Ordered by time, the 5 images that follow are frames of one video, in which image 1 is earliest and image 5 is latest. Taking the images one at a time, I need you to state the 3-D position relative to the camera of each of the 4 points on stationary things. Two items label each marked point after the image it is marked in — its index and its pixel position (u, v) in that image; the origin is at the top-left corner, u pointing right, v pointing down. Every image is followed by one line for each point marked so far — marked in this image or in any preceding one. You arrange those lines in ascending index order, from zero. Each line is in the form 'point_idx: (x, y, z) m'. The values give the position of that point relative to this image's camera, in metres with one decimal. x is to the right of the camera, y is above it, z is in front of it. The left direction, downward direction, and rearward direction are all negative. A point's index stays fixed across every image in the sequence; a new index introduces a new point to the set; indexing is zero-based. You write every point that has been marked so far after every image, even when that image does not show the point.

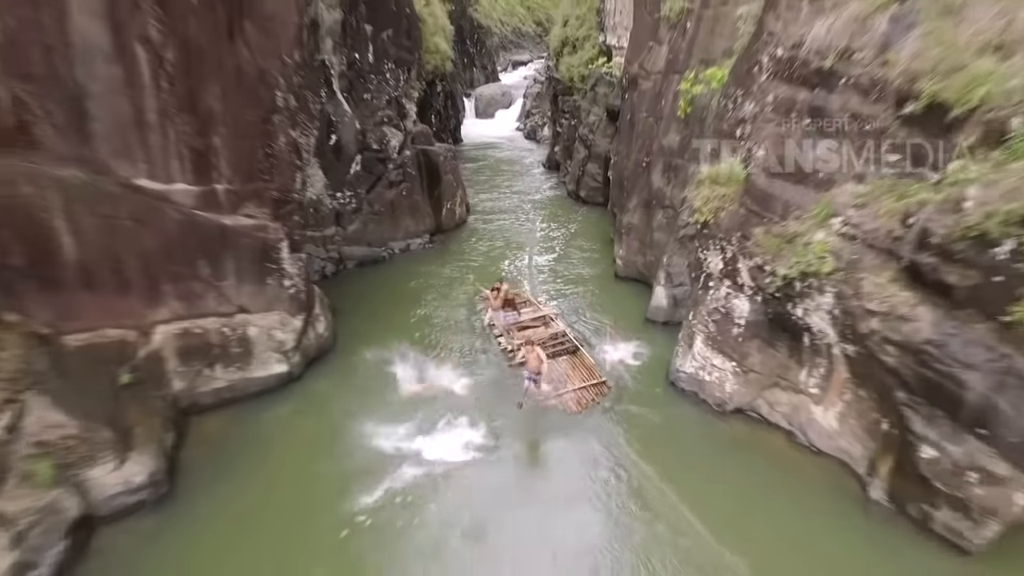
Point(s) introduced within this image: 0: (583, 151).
0: (+2.1, +4.2, +18.4) m
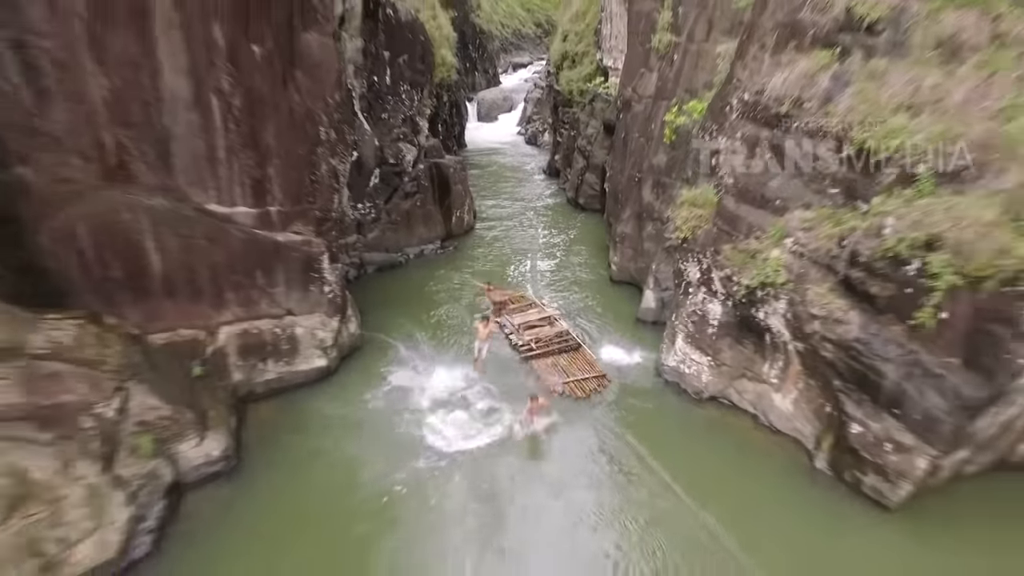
0: (+2.2, +4.1, +19.8) m
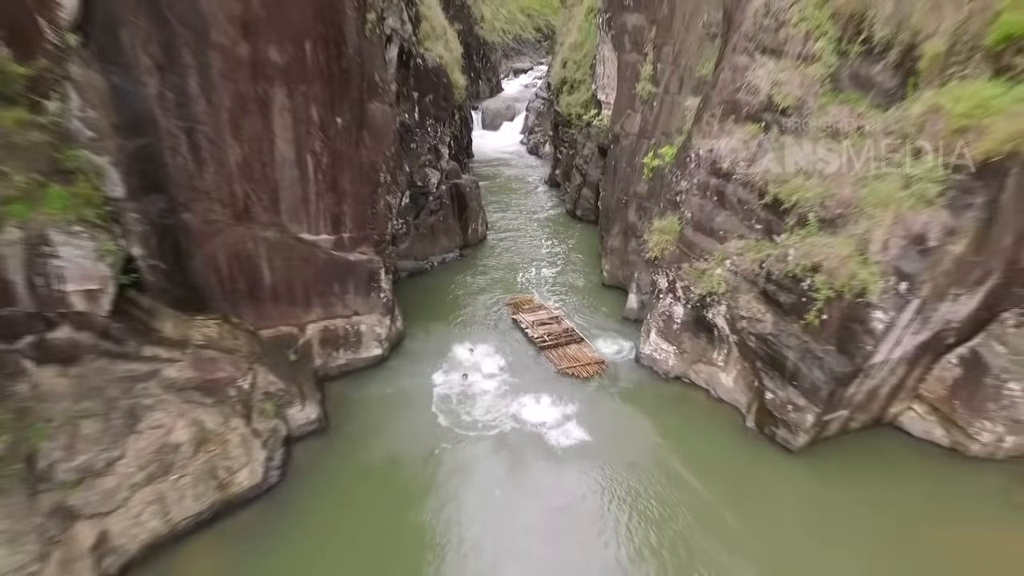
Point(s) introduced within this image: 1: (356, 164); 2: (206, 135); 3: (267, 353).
0: (+2.5, +4.1, +22.8) m
1: (-3.0, +2.4, +11.7) m
2: (-5.0, +2.5, +10.0) m
3: (-4.5, -1.2, +11.1) m
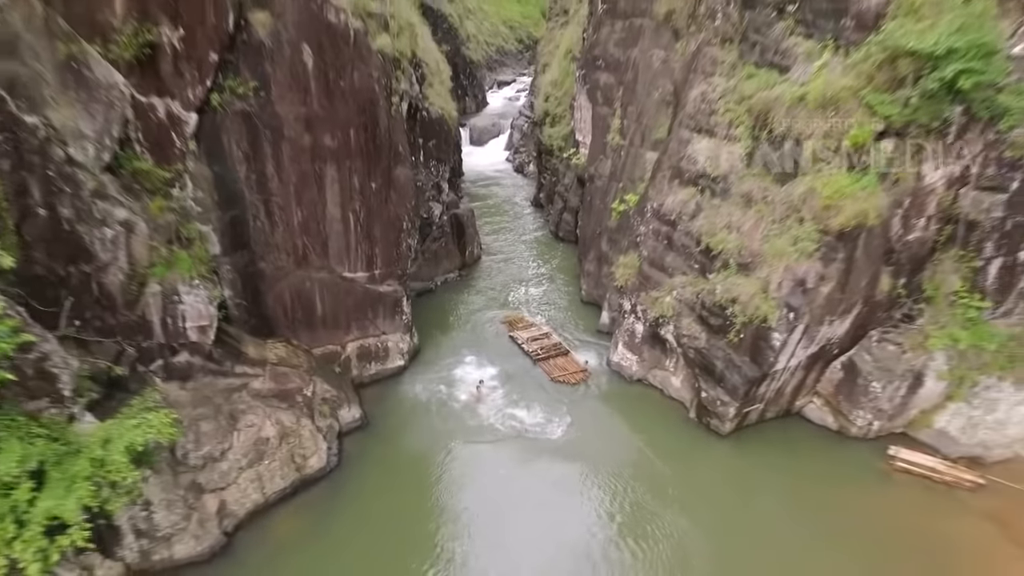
0: (+2.1, +3.6, +26.1) m
1: (-3.1, +1.8, +14.9) m
2: (-5.0, +1.8, +13.1) m
3: (-4.5, -1.8, +14.3) m
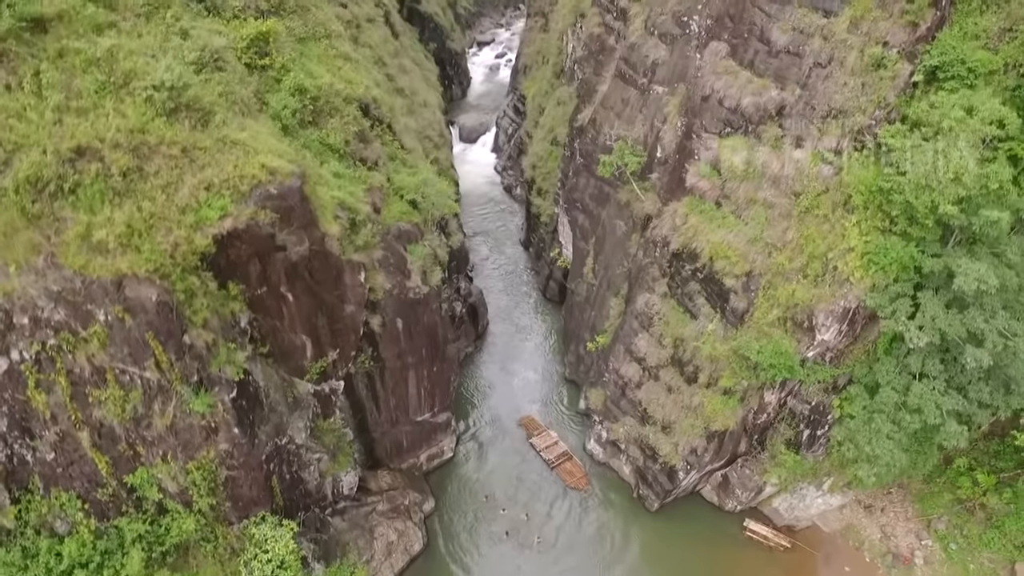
0: (+2.0, +0.8, +33.8) m
1: (-2.7, -3.5, +23.0) m
2: (-4.5, -3.8, +21.2) m
3: (-4.0, -7.2, +23.1) m
